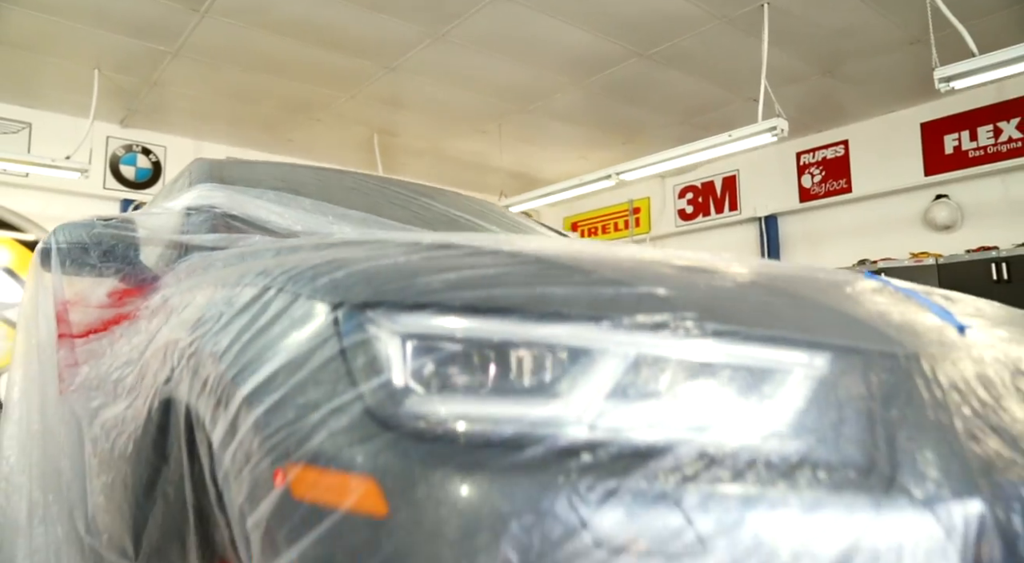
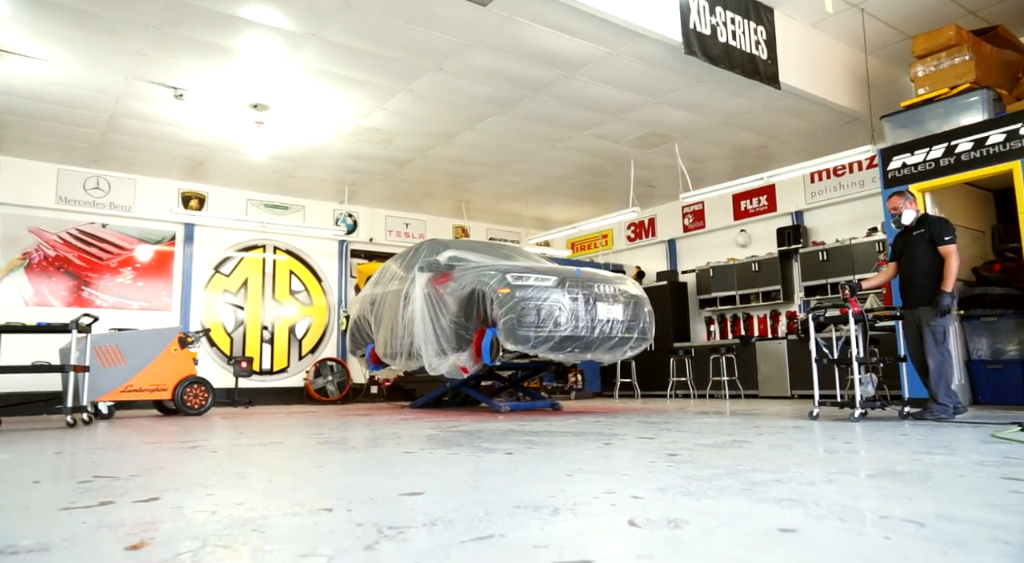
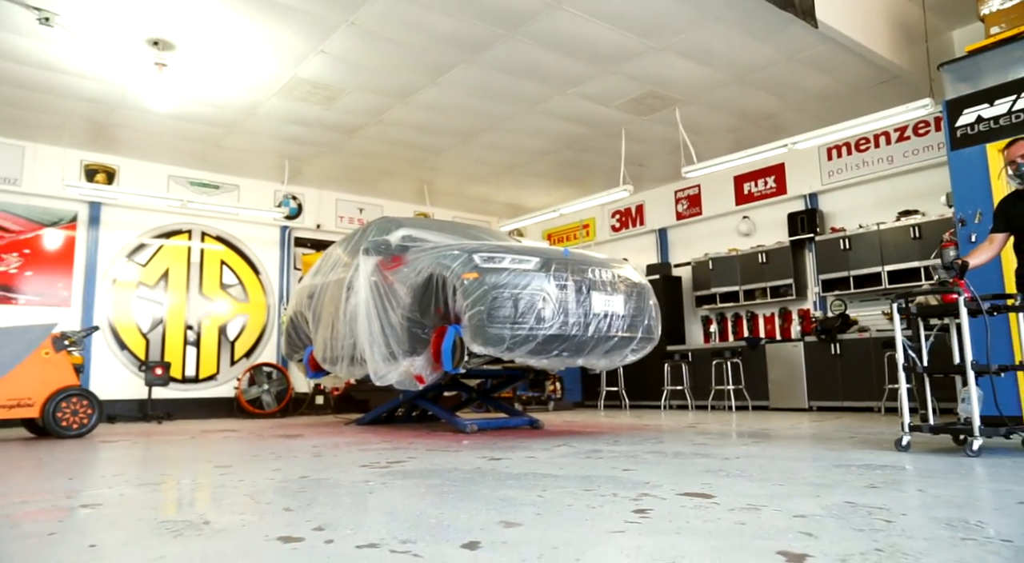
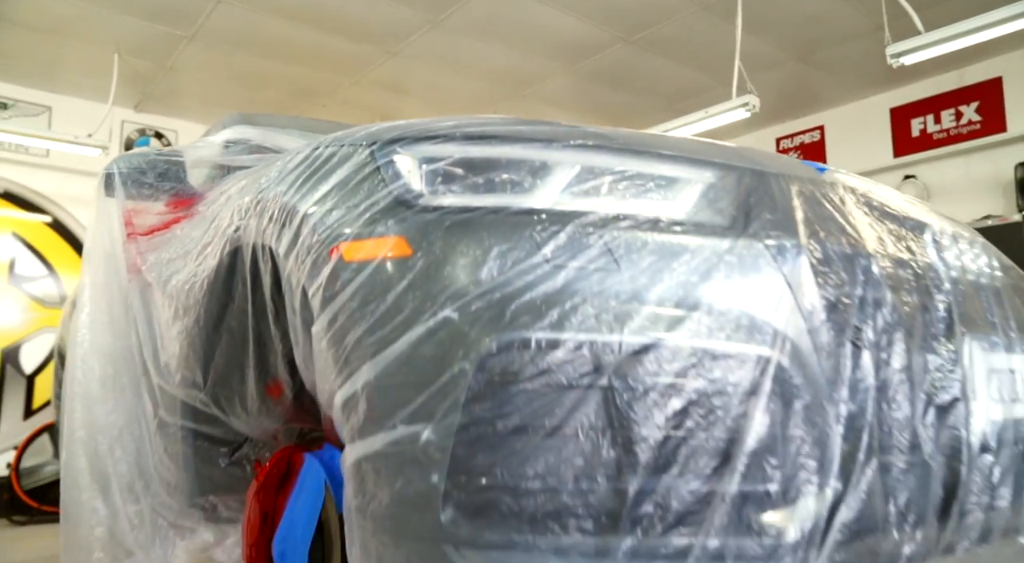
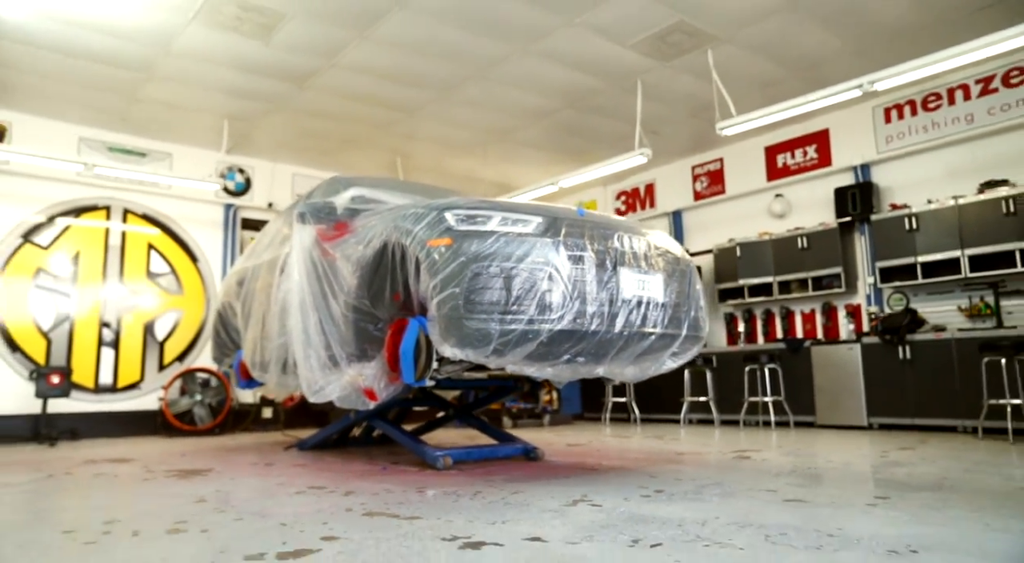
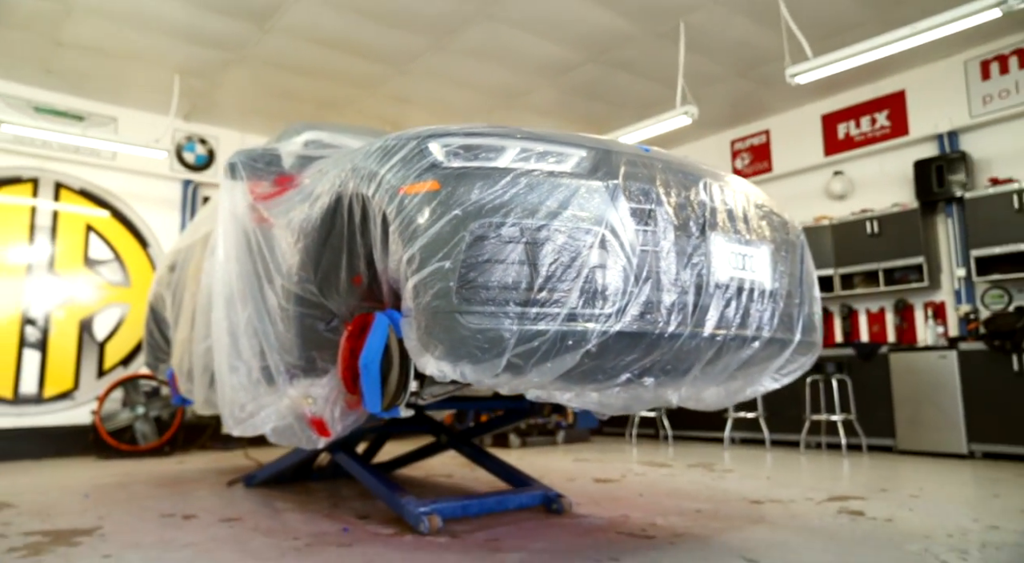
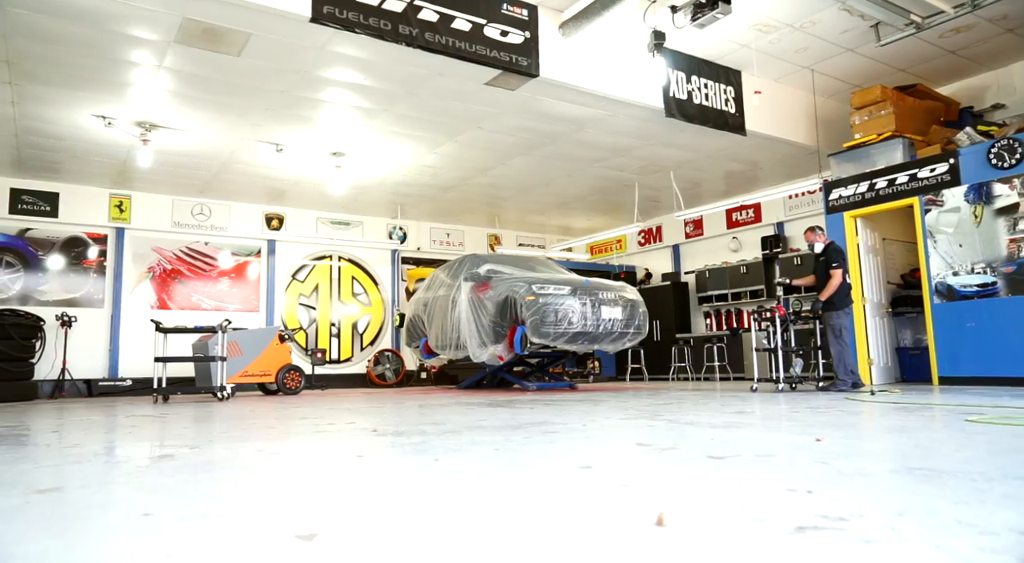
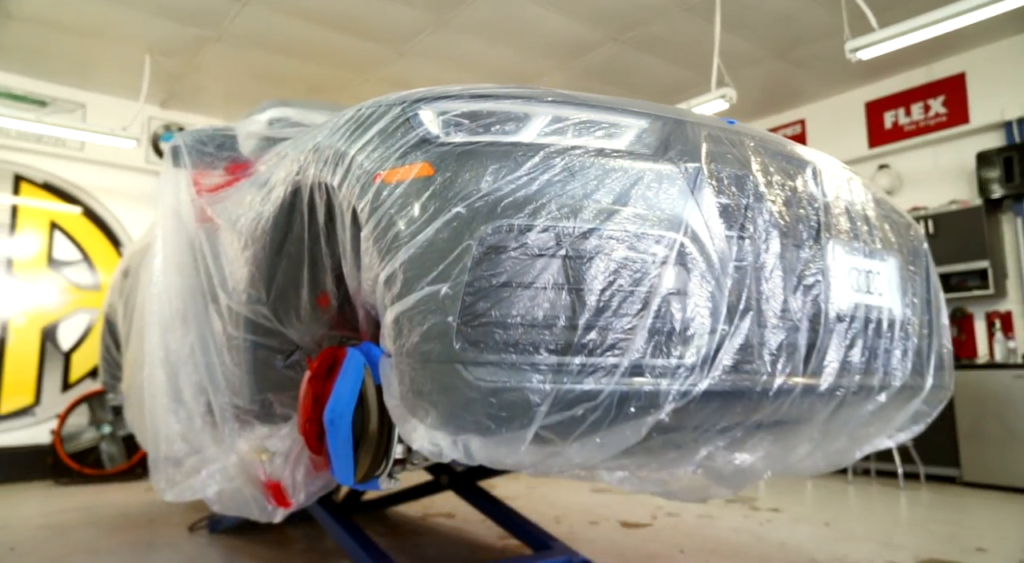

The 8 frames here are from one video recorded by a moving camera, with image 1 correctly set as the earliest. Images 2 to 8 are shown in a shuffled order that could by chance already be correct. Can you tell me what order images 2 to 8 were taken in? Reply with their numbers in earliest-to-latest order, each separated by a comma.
4, 8, 6, 5, 3, 2, 7
